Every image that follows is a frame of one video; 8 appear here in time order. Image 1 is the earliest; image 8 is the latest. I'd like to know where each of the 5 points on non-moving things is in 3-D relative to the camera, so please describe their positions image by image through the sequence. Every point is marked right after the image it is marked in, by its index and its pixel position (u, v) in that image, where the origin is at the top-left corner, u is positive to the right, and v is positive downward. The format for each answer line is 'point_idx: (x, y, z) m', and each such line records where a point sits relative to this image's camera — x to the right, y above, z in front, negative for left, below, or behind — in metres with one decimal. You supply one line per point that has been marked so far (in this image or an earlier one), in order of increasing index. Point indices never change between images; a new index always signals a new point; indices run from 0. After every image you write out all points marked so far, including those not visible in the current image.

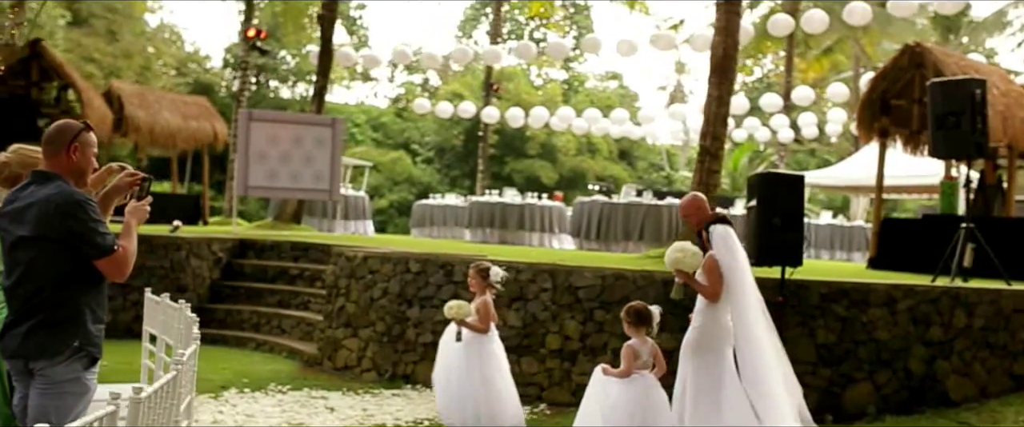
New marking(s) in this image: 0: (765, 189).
0: (+1.9, +0.2, +7.6) m
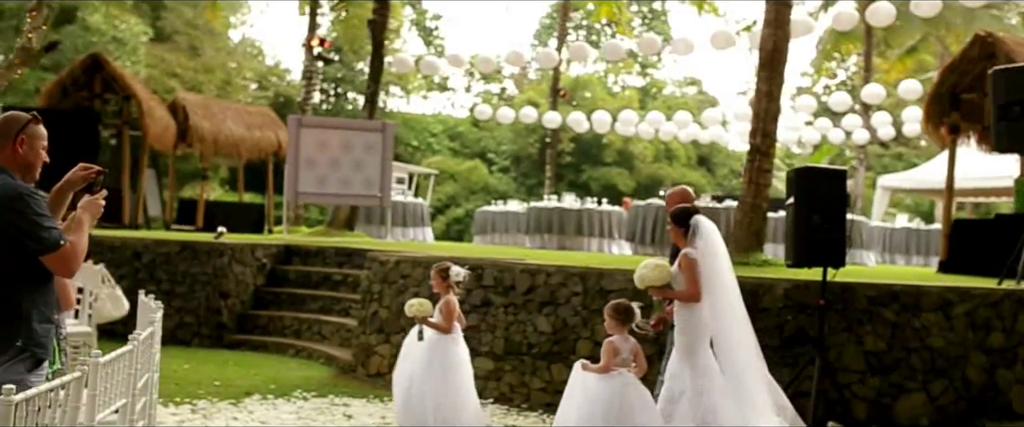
0: (+2.0, +0.2, +7.1) m
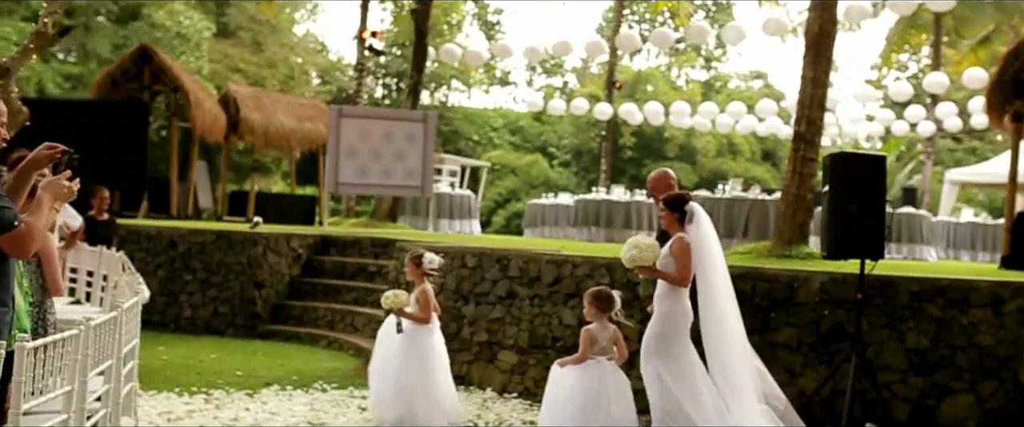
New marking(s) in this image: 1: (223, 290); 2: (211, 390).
0: (+2.2, +0.3, +6.7) m
1: (-3.3, -0.9, +11.6) m
2: (-2.3, -1.3, +7.7) m
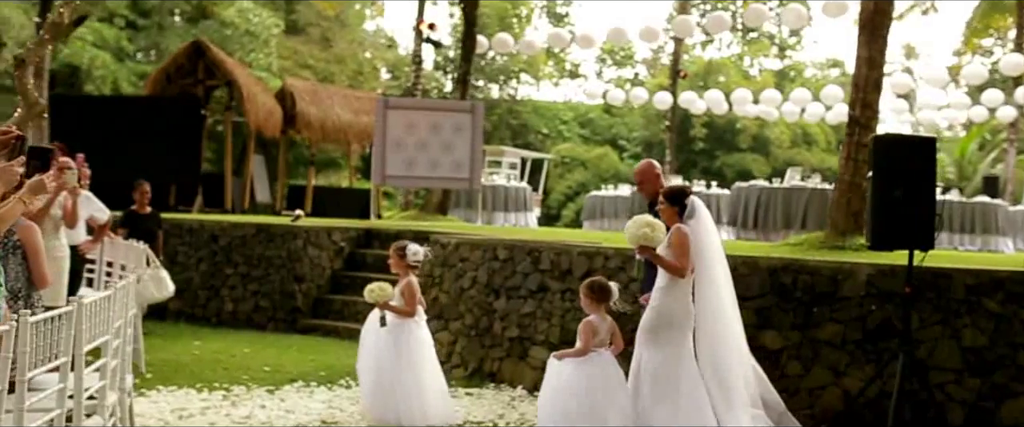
0: (+2.3, +0.4, +6.2) m
1: (-2.8, -0.8, +11.5) m
2: (-2.1, -1.3, +7.5) m
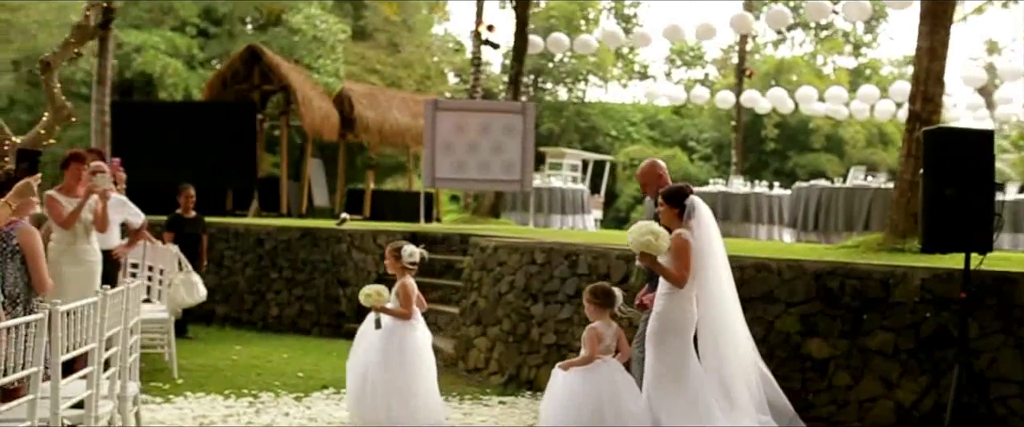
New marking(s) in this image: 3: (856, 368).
0: (+2.4, +0.4, +5.8) m
1: (-2.3, -0.8, +11.4) m
2: (-1.8, -1.3, +7.4) m
3: (+2.2, -1.0, +6.4) m
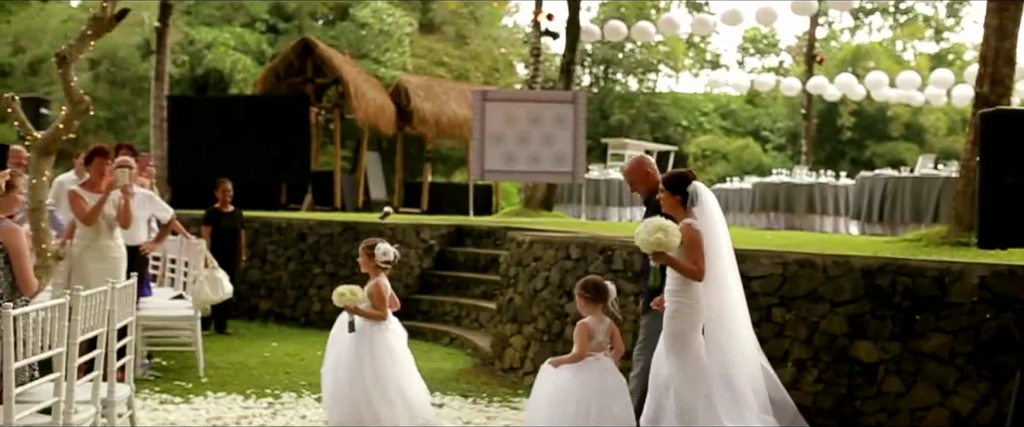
0: (+2.5, +0.4, +5.2) m
1: (-1.8, -0.8, +11.2) m
2: (-1.6, -1.3, +7.1) m
3: (+2.3, -0.9, +5.9) m
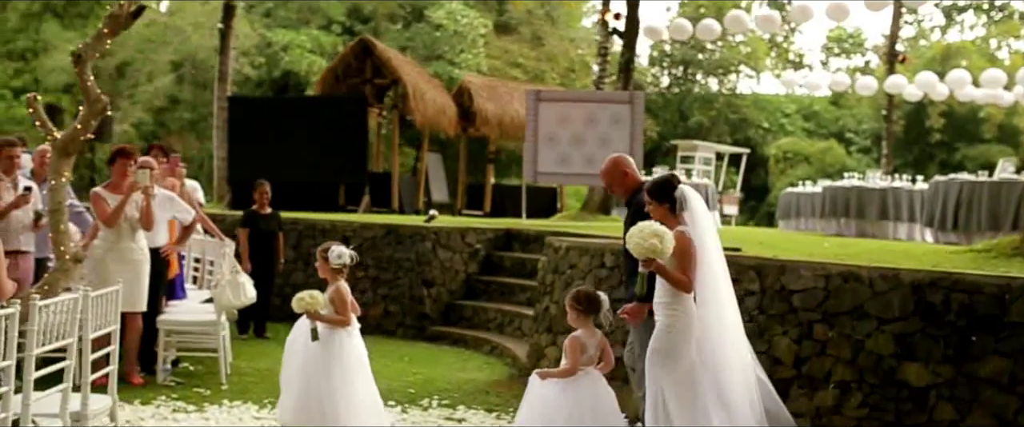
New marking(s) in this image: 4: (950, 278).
0: (+2.5, +0.3, +4.6) m
1: (-1.3, -0.8, +11.0) m
2: (-1.4, -1.3, +6.9) m
3: (+2.4, -1.0, +5.3) m
4: (+2.3, -0.3, +5.4) m
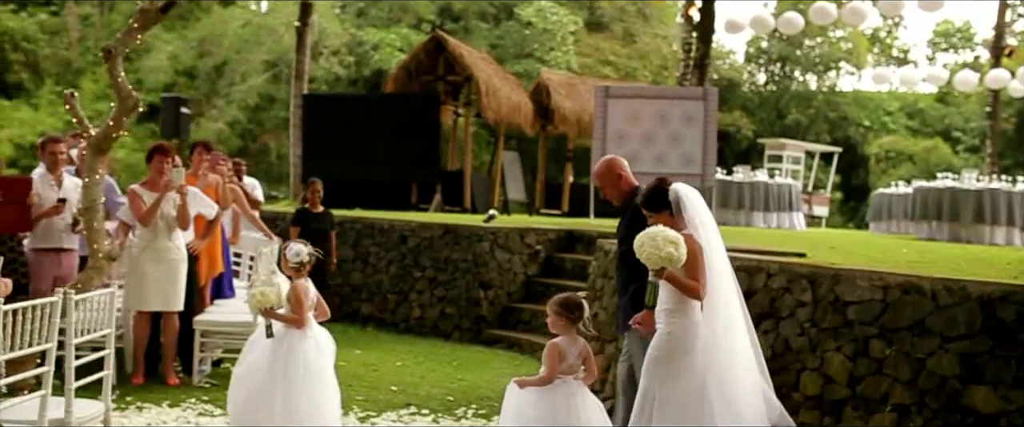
0: (+2.5, +0.3, +4.0) m
1: (-0.6, -0.8, +10.7) m
2: (-1.2, -1.3, +6.7) m
3: (+2.5, -1.0, +4.7) m
4: (+2.4, -0.4, +4.8) m
